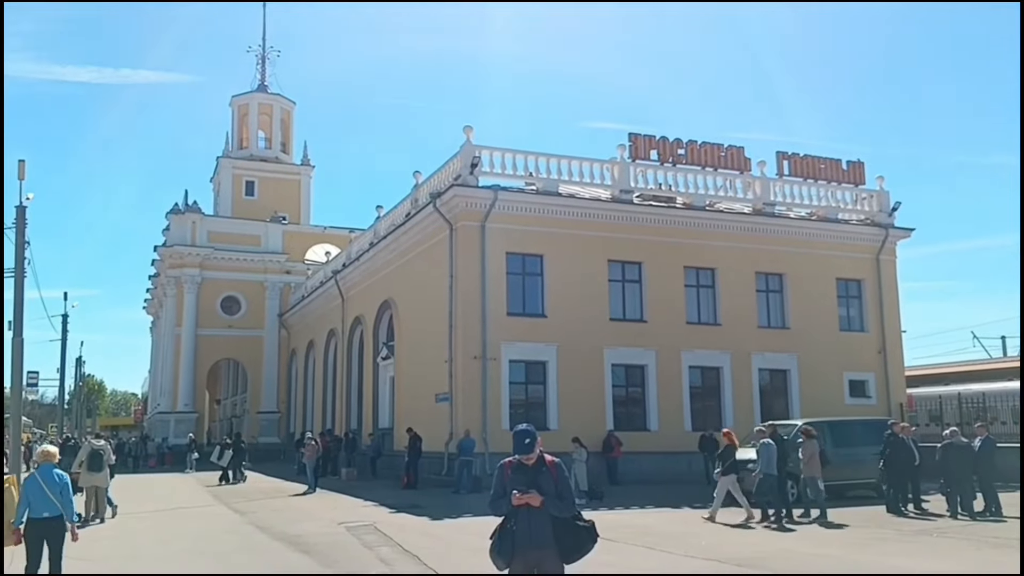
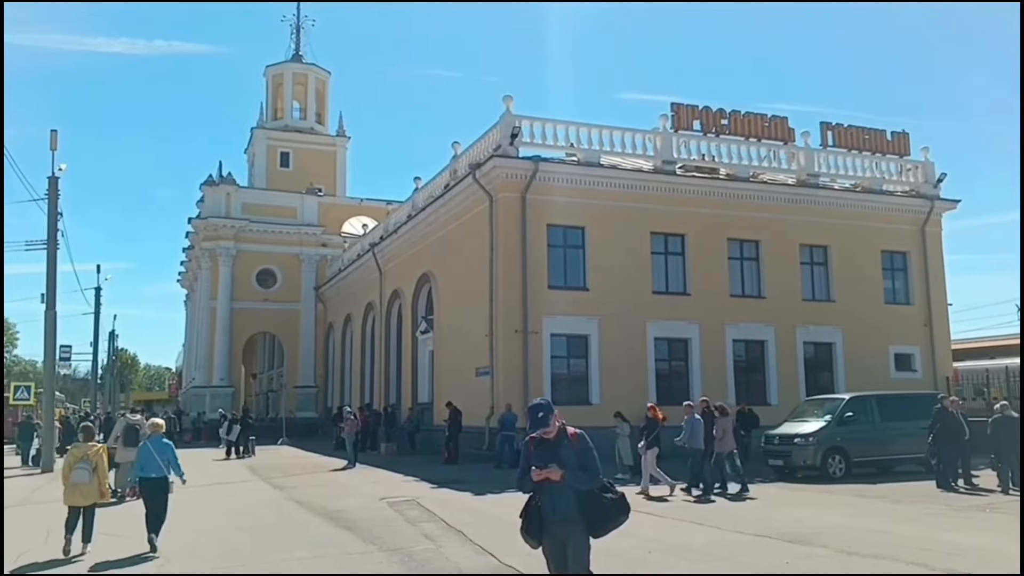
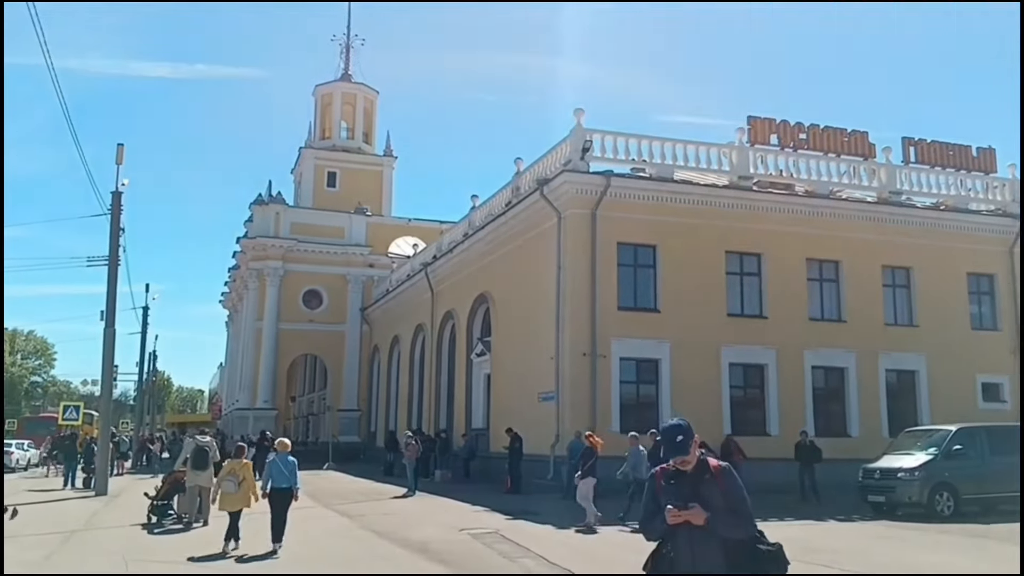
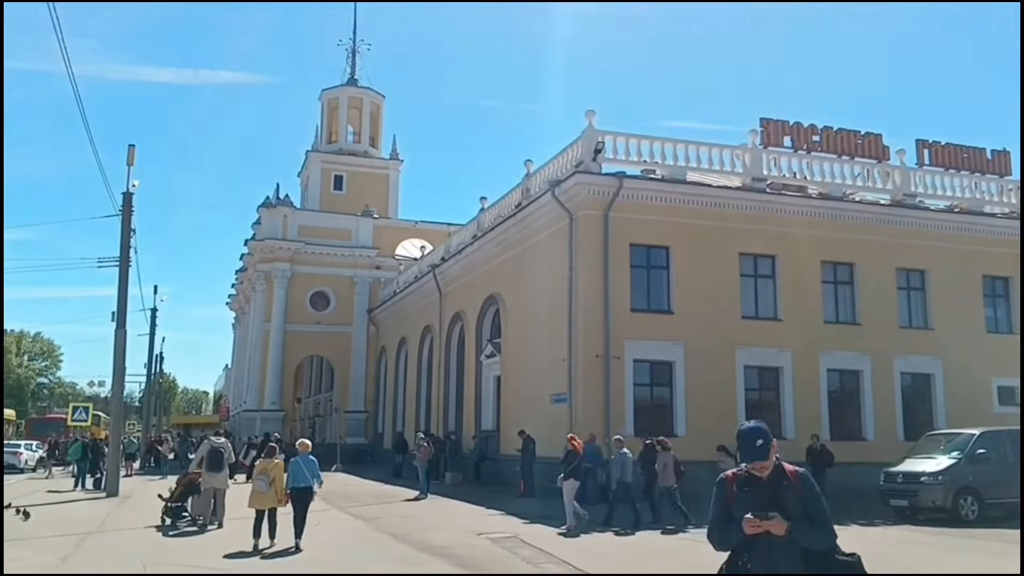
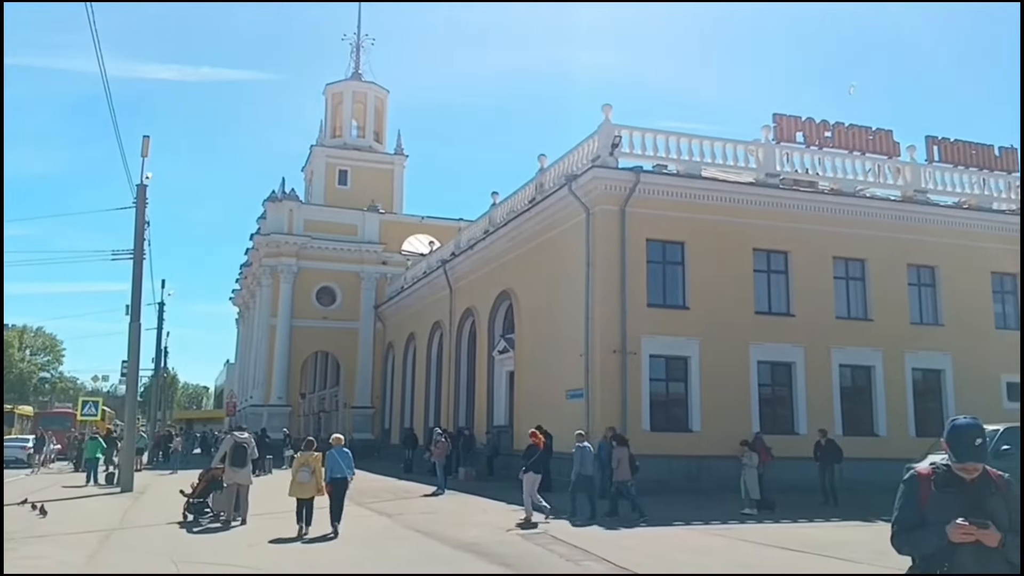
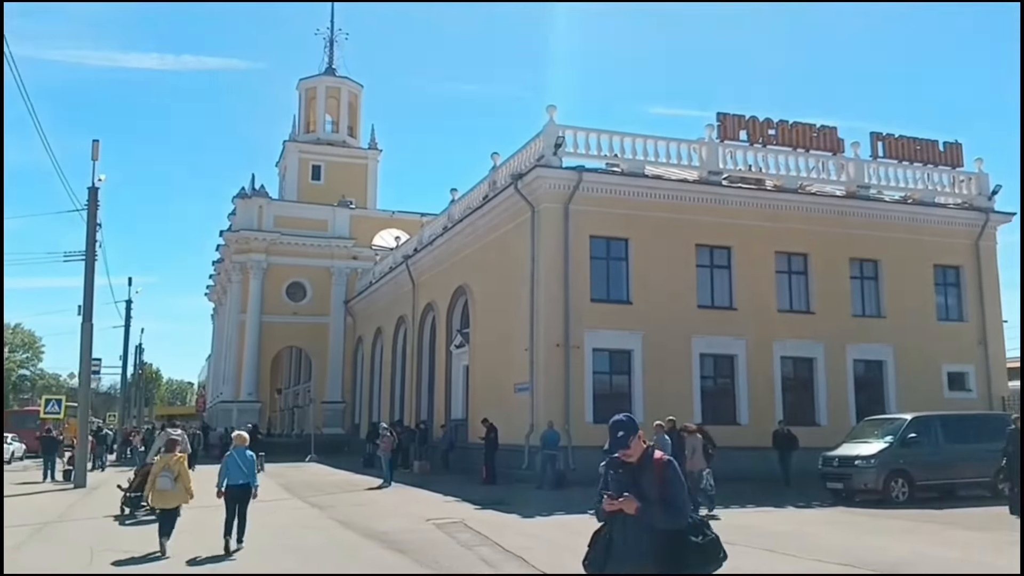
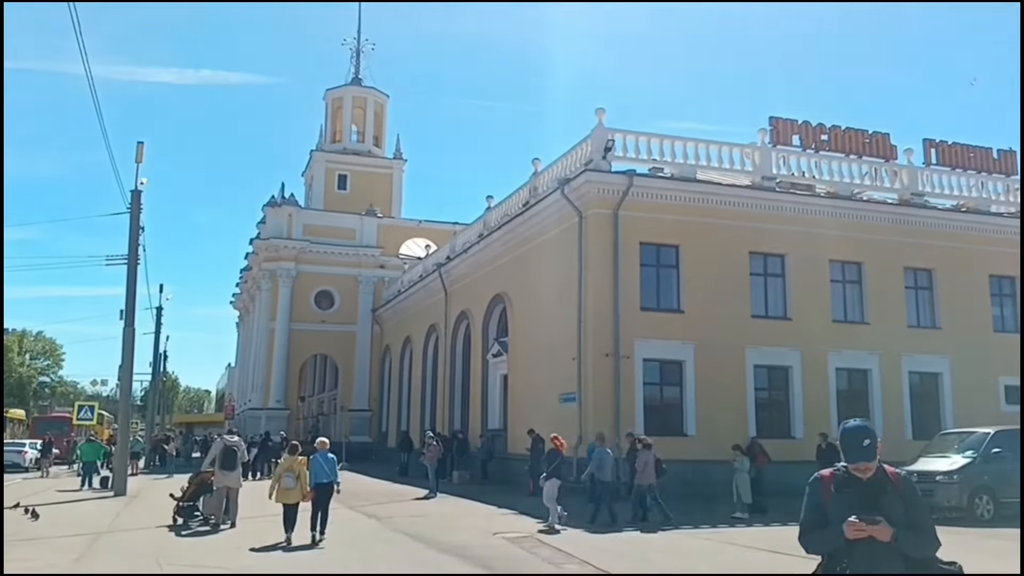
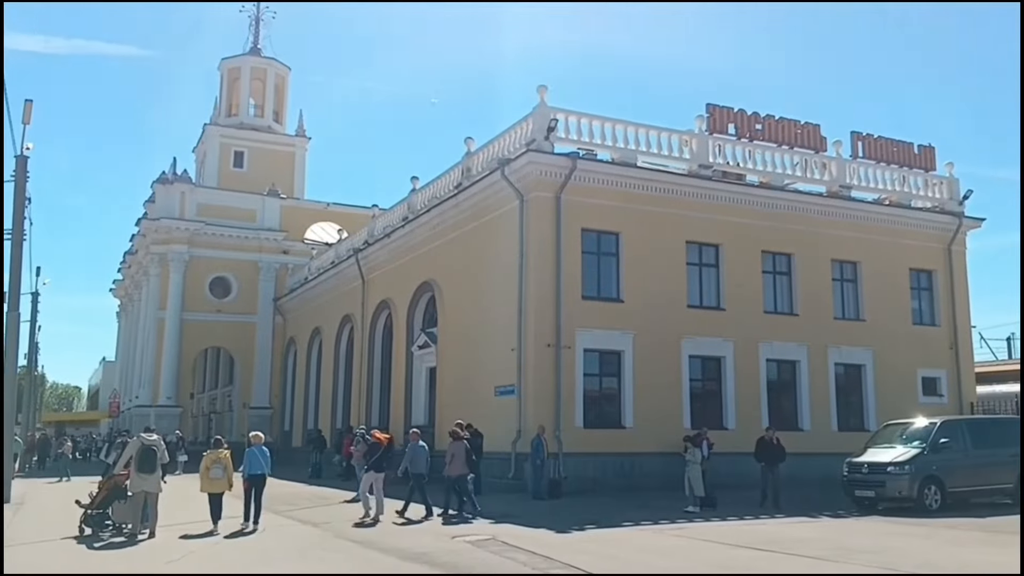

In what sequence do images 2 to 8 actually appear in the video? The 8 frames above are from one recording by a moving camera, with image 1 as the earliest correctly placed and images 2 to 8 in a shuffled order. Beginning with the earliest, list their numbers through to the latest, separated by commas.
2, 6, 3, 4, 7, 5, 8
